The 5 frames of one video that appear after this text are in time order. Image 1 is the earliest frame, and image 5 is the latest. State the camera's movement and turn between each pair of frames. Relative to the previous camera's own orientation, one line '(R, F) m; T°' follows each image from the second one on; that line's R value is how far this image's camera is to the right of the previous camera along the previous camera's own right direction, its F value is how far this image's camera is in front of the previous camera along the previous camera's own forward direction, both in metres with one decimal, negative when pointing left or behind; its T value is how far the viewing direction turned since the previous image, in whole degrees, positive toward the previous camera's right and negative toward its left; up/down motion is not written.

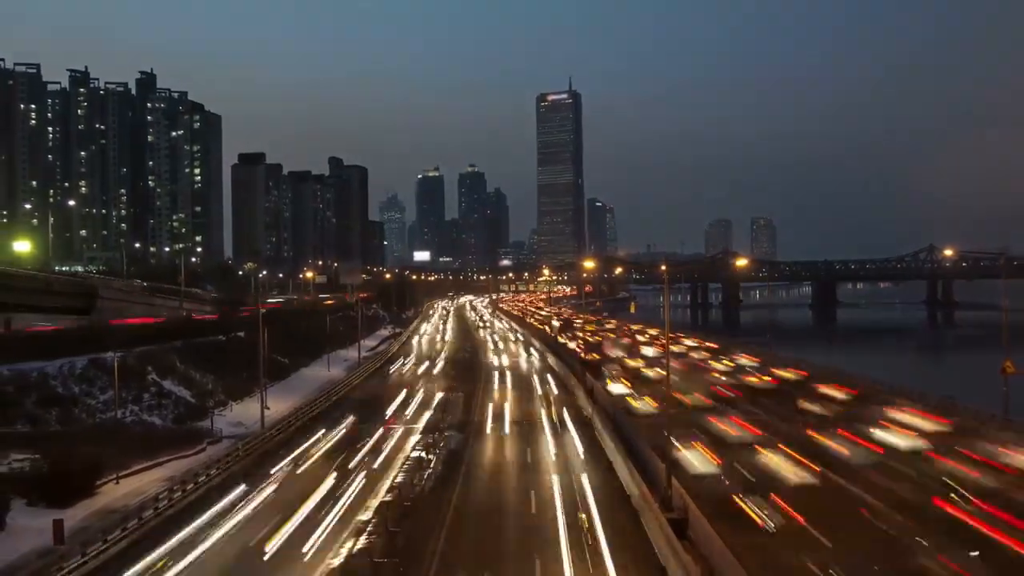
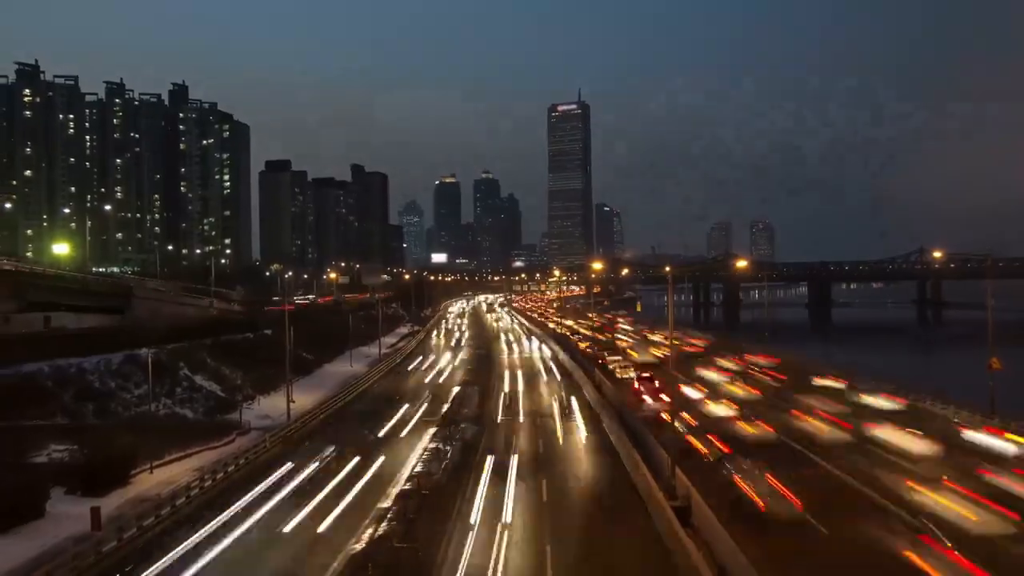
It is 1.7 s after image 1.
(0.0, -1.2) m; -1°
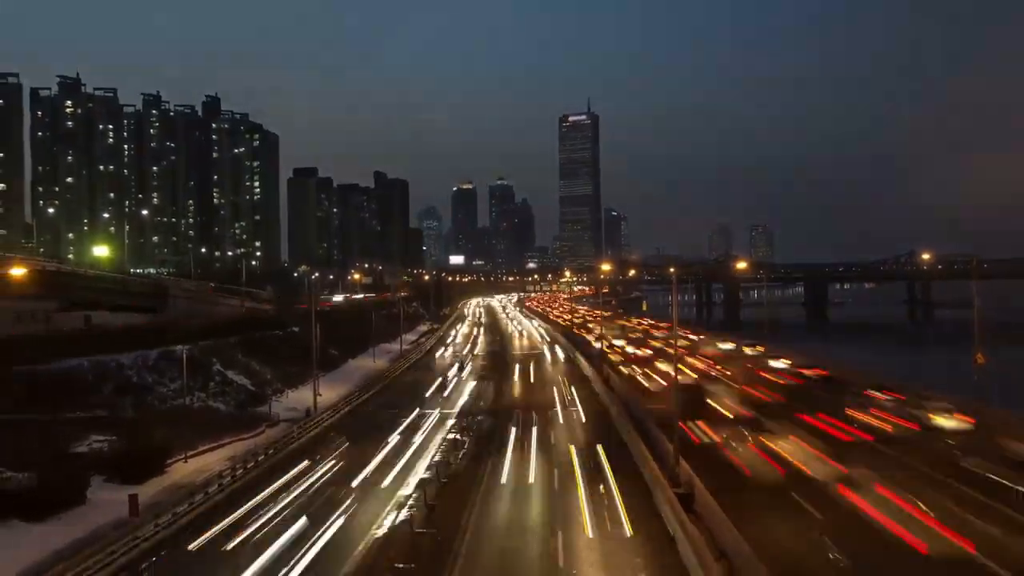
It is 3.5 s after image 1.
(0.0, -1.4) m; -1°
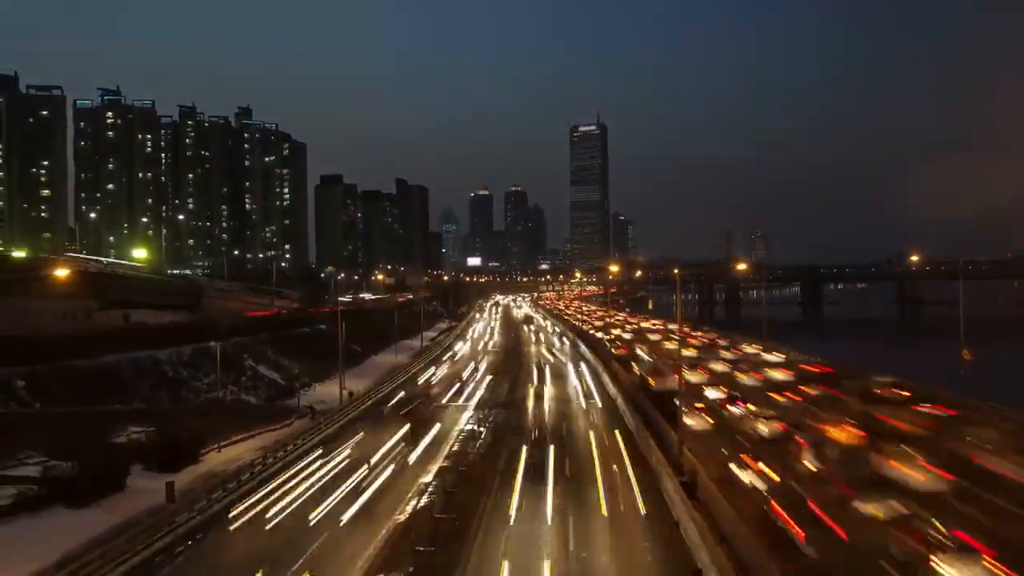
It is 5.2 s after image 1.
(0.0, -1.5) m; -1°
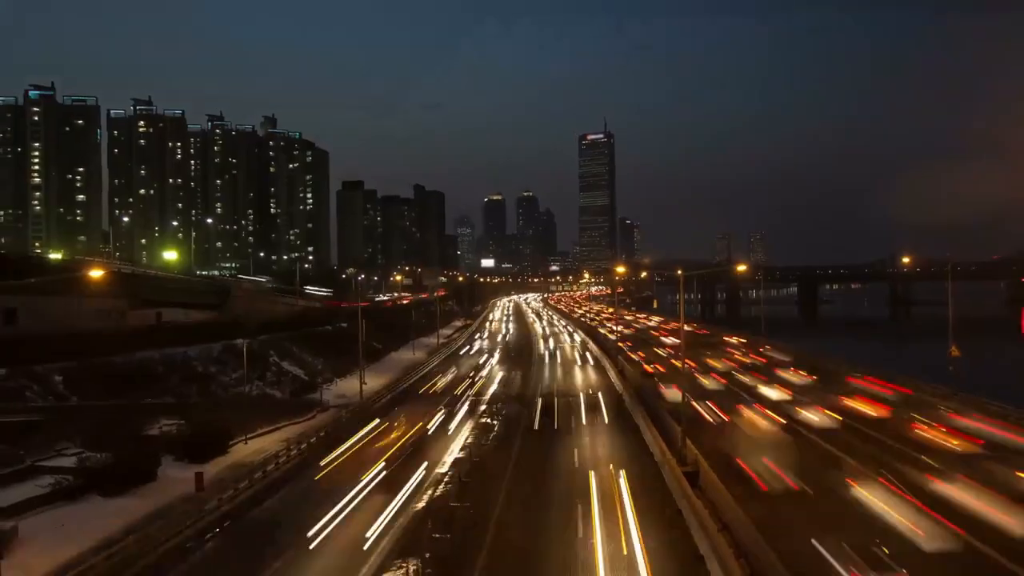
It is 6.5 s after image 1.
(0.0, -1.3) m; -1°
